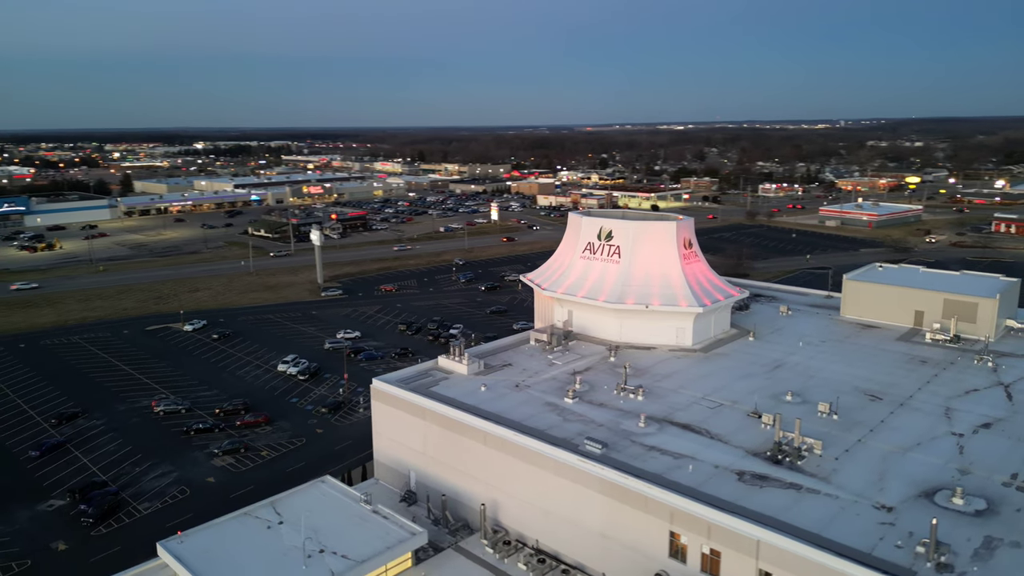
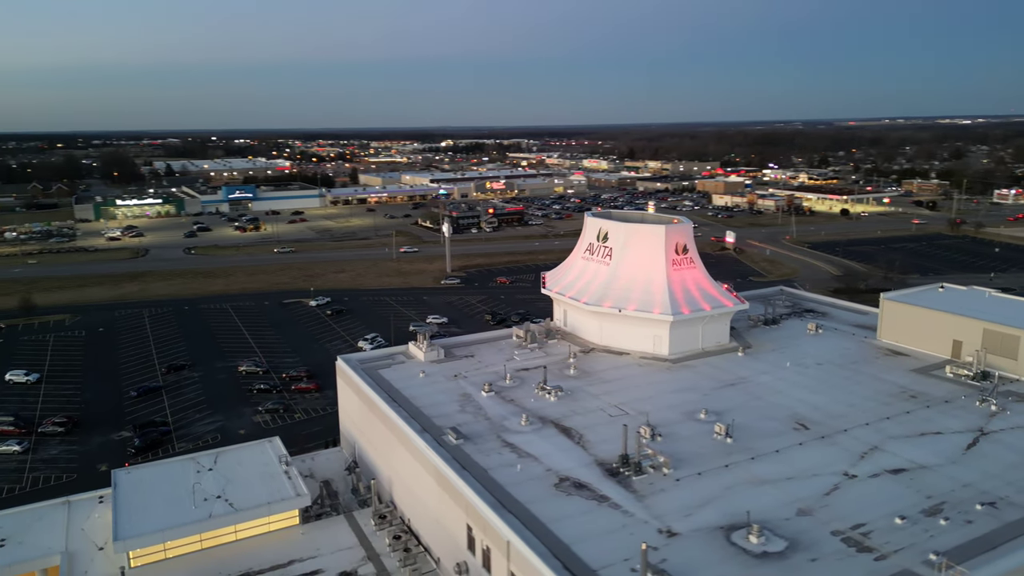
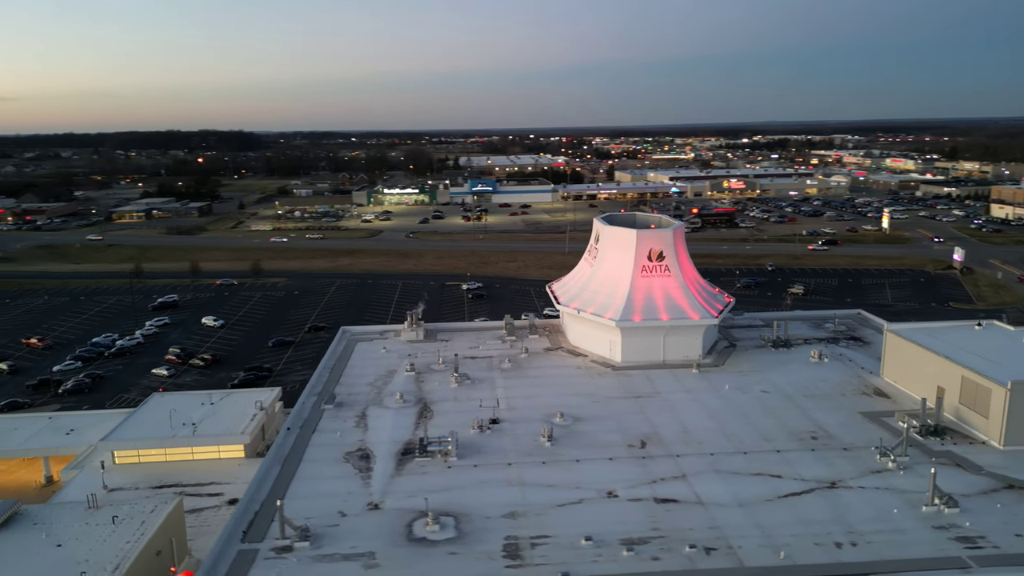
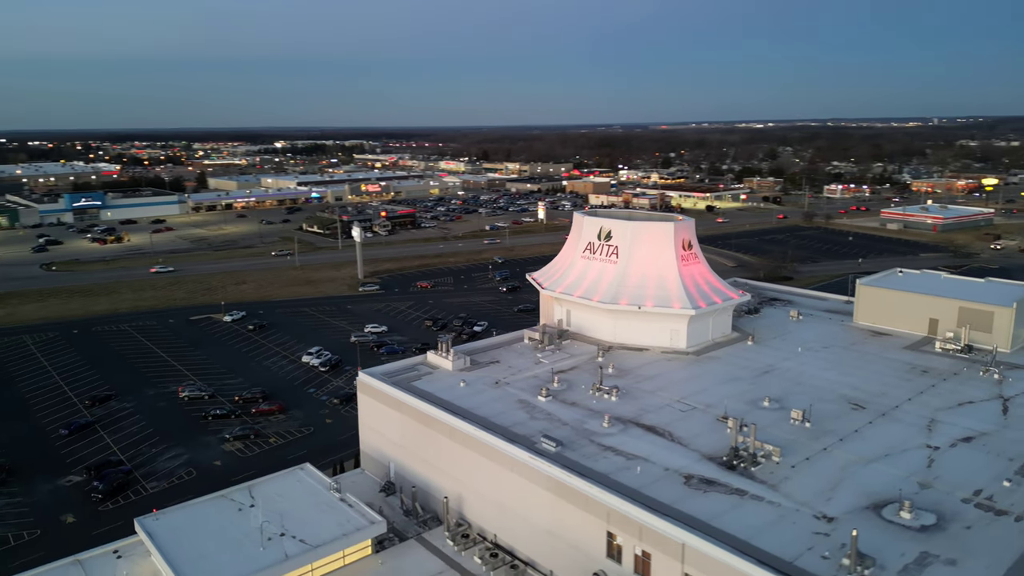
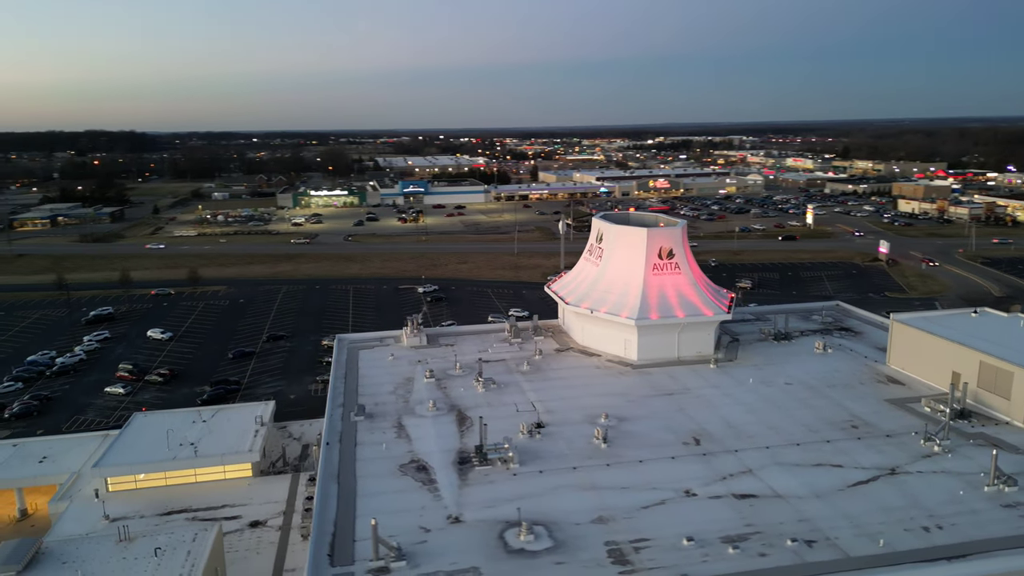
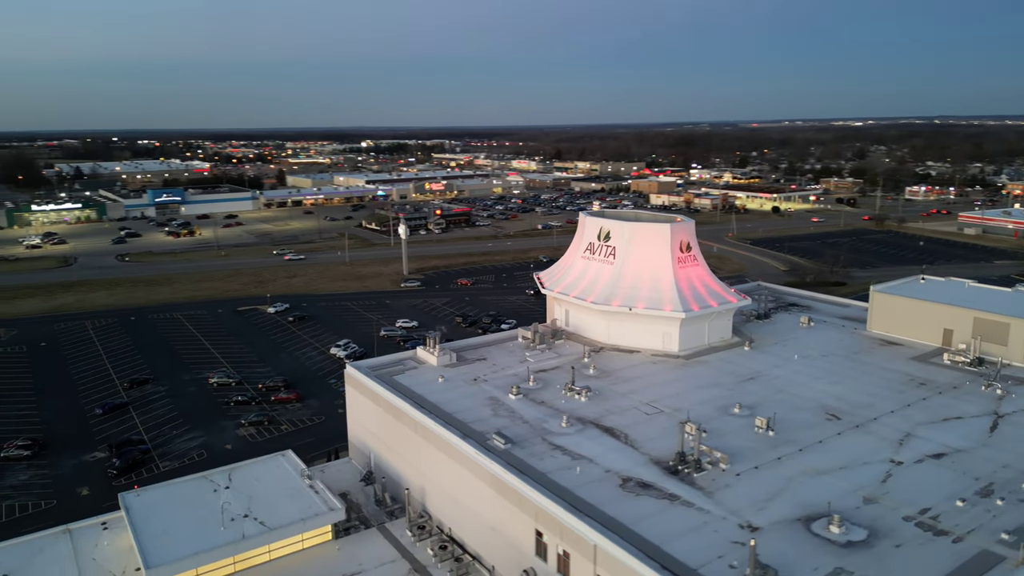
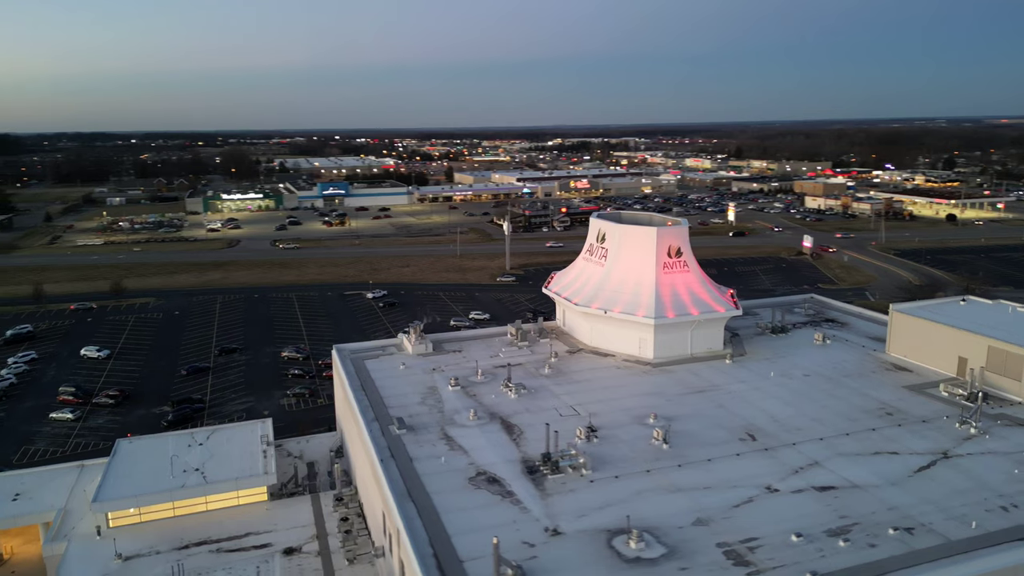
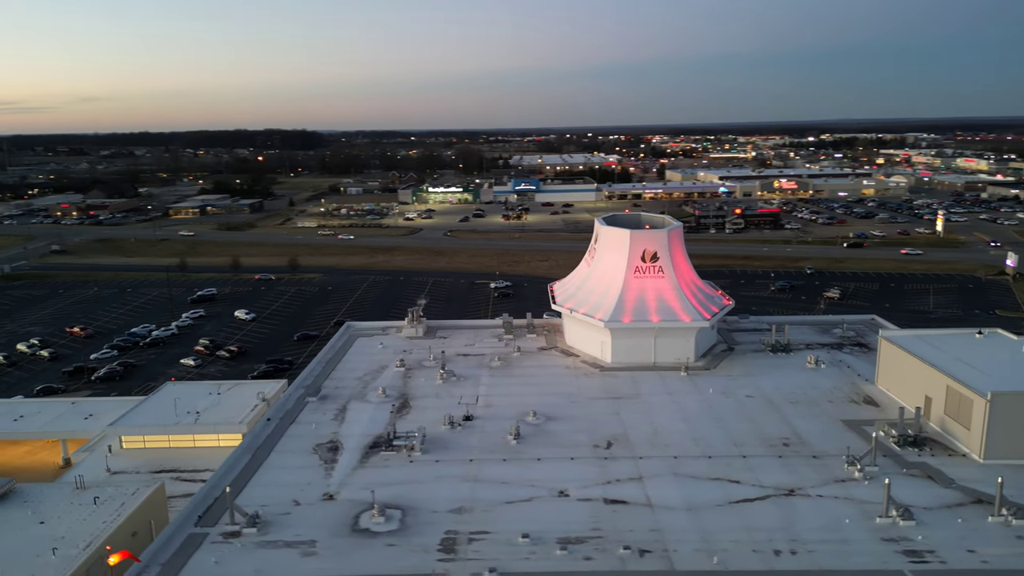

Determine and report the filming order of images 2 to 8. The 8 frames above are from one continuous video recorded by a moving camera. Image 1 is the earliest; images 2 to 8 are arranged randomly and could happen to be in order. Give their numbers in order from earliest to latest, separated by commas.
4, 6, 2, 7, 5, 3, 8
